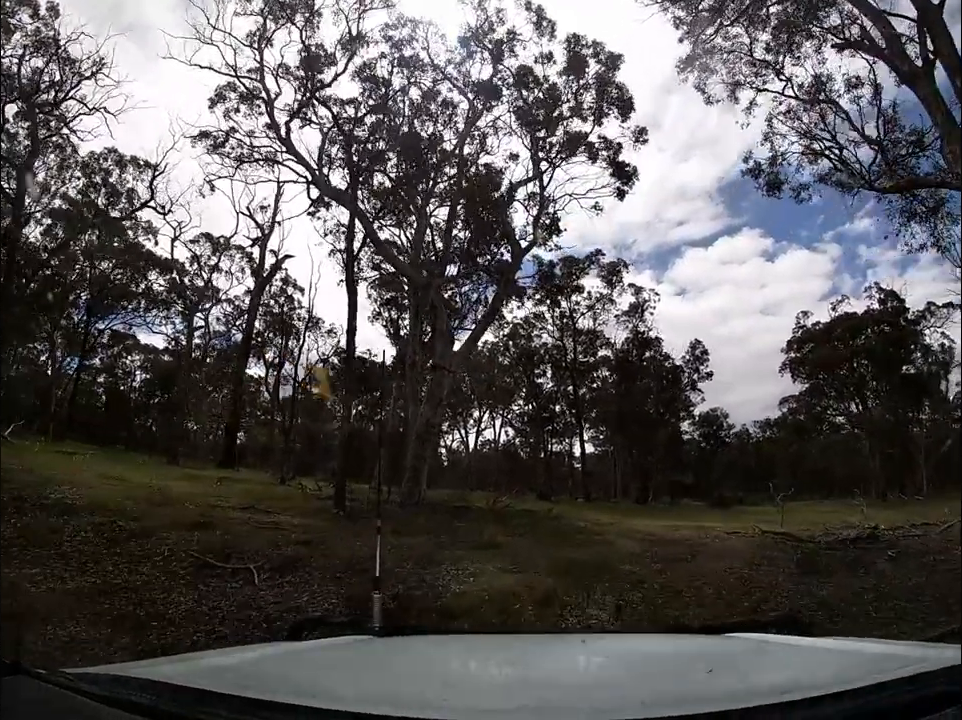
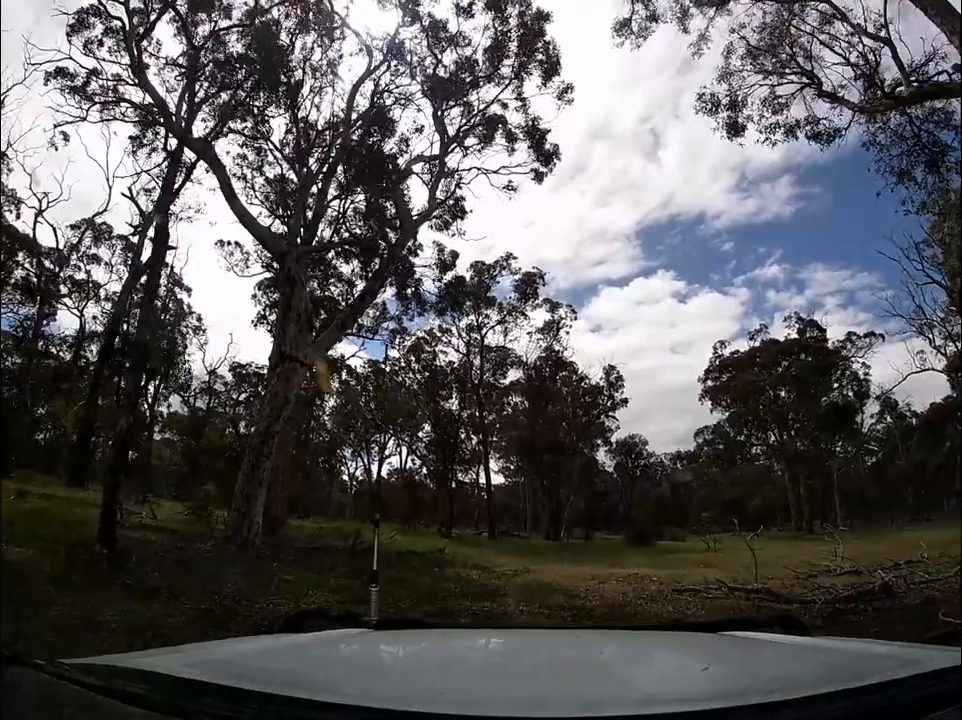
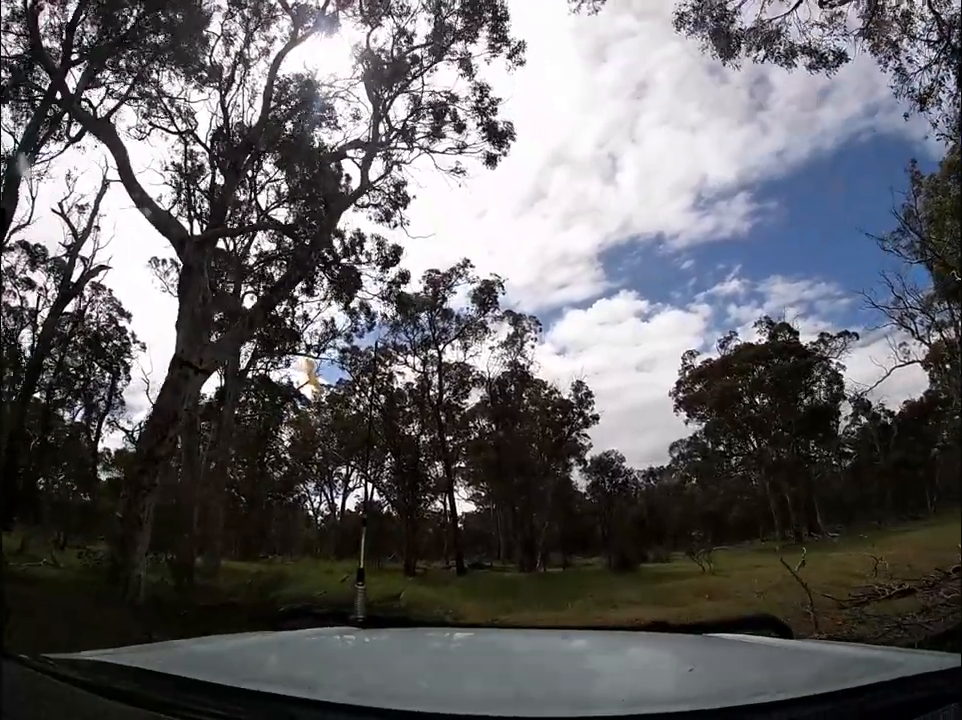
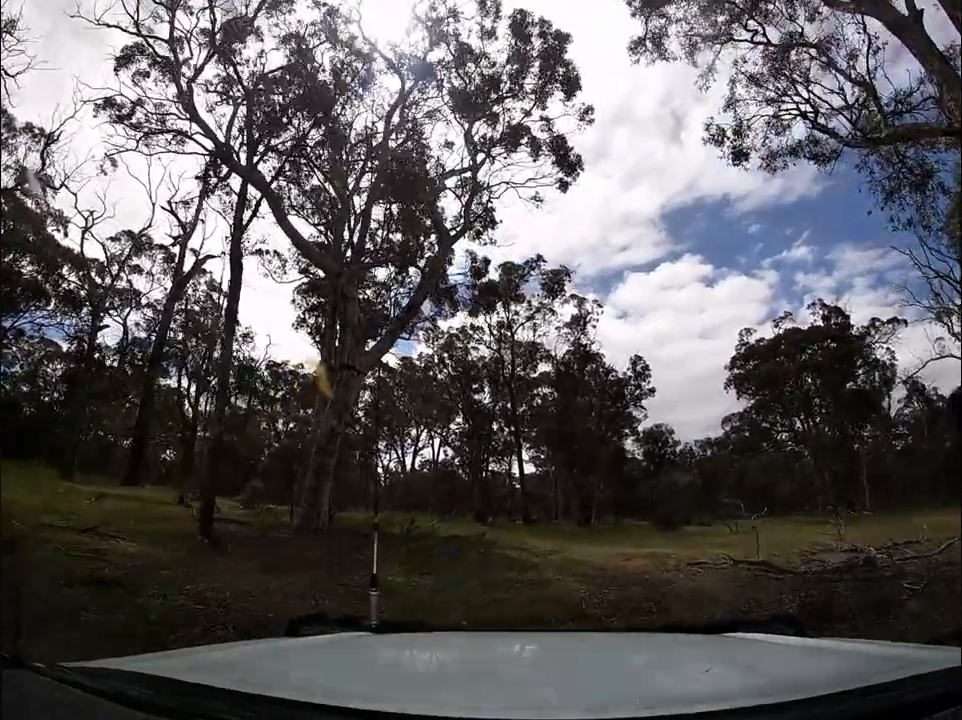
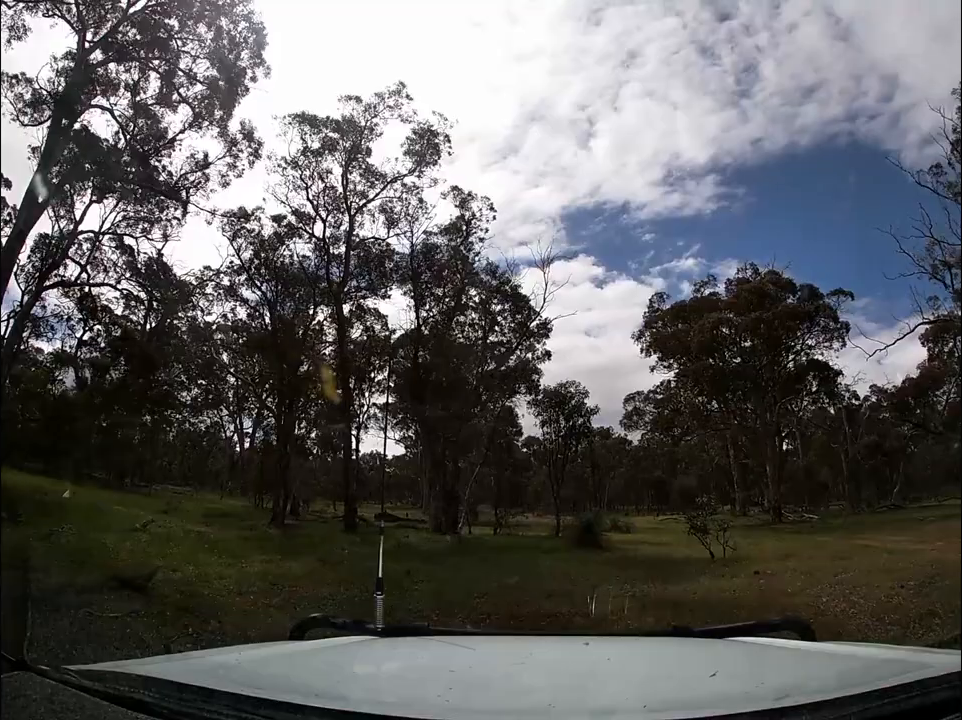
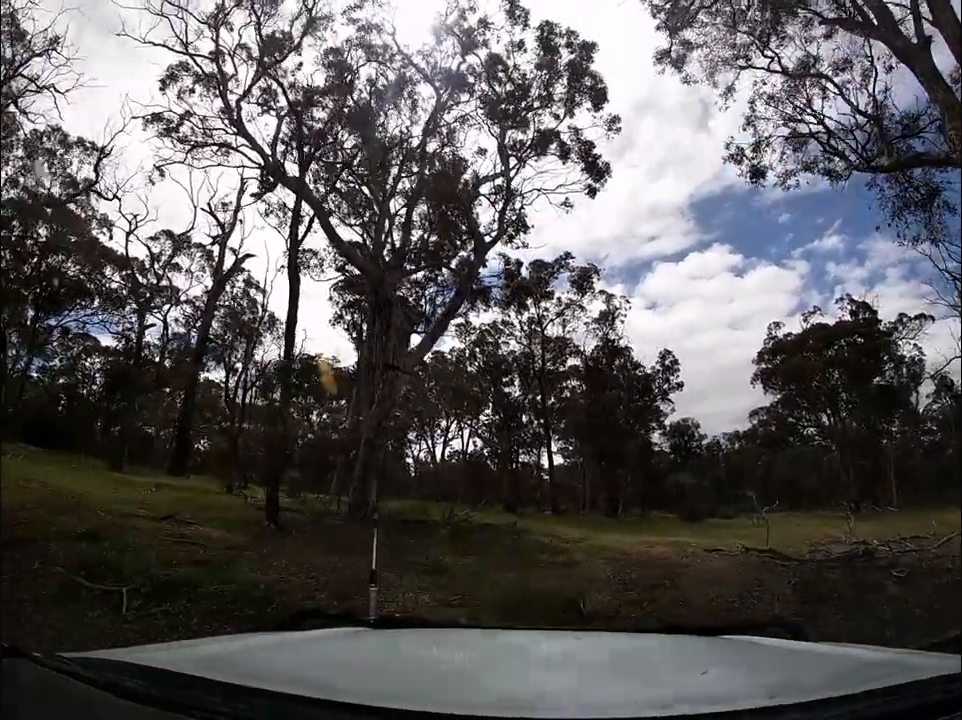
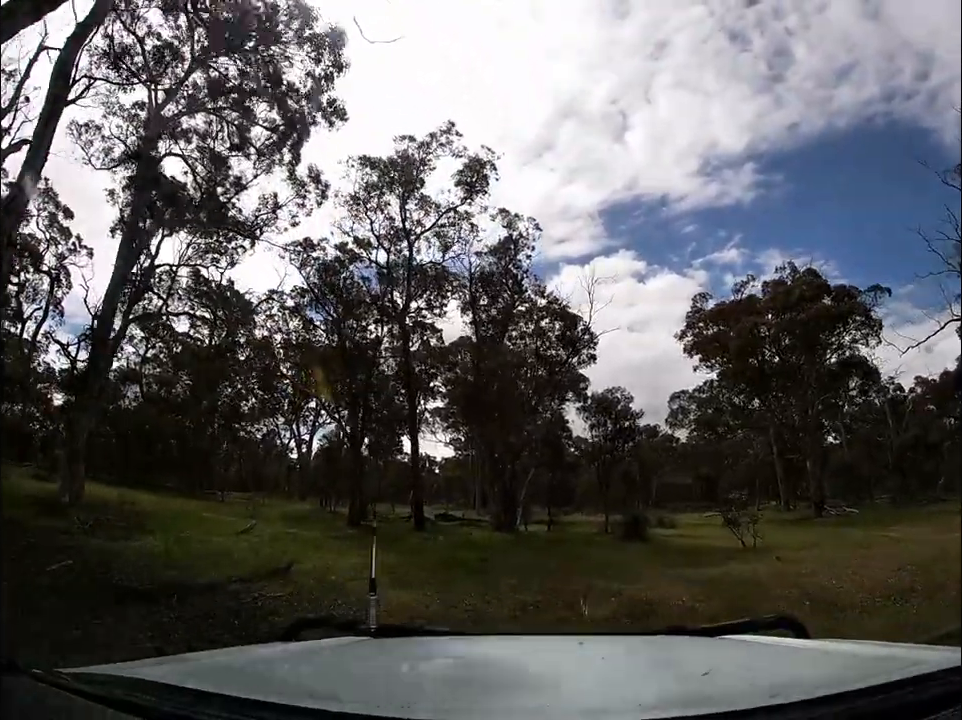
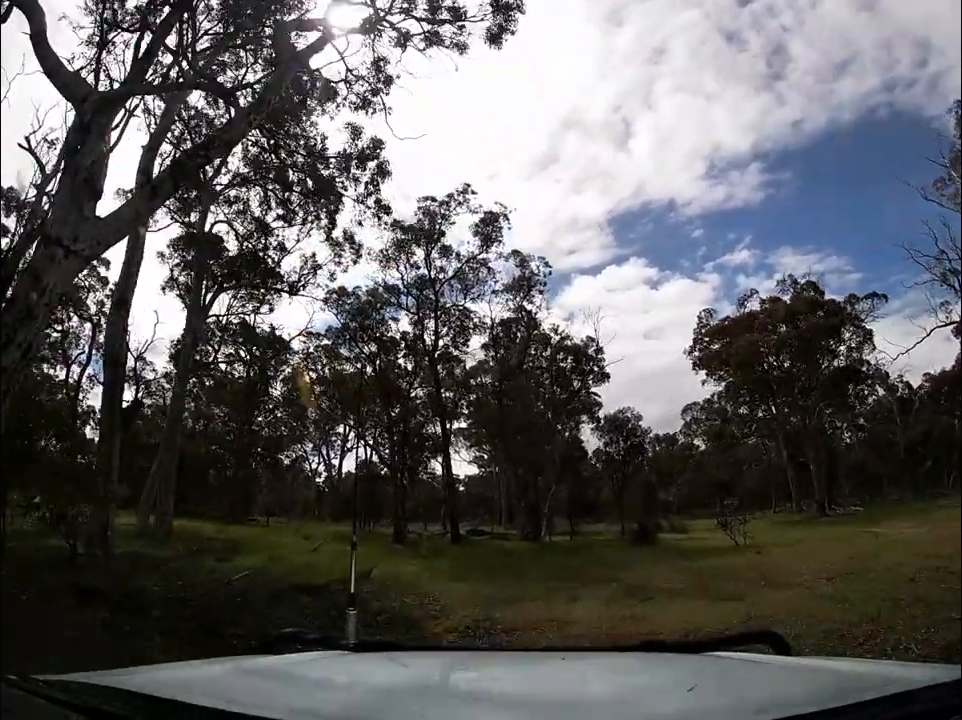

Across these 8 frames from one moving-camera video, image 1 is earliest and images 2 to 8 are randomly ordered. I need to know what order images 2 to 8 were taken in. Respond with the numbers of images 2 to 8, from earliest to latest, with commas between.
6, 4, 2, 3, 8, 7, 5
